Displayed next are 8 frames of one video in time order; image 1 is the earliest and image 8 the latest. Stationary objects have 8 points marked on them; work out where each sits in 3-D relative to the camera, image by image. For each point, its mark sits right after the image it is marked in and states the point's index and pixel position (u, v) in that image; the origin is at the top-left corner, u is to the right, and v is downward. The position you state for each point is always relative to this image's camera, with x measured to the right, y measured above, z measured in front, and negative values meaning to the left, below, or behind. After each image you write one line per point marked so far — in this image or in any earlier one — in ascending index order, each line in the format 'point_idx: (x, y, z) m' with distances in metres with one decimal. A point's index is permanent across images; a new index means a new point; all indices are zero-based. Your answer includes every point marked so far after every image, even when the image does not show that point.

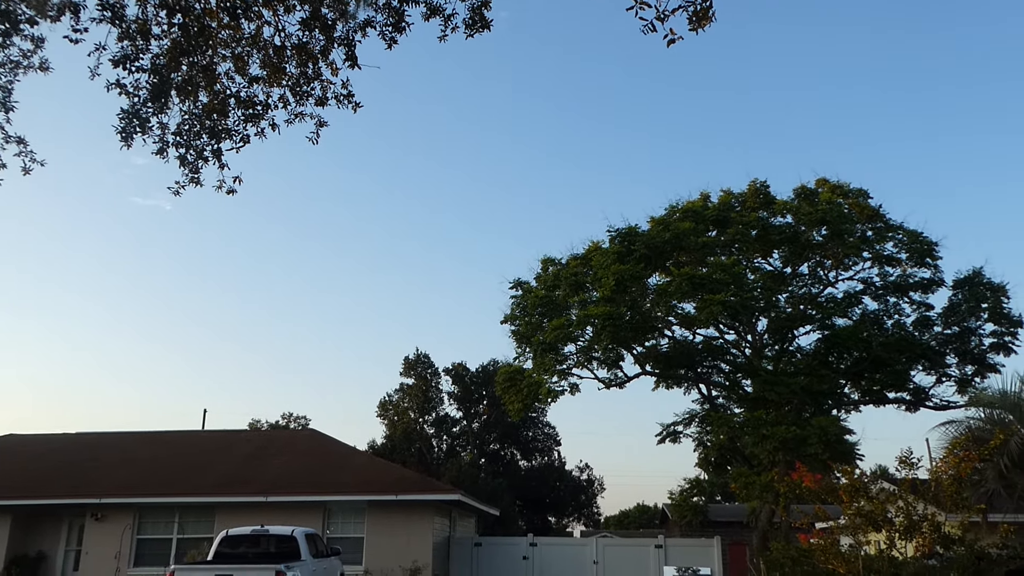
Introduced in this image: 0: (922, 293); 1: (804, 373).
0: (+7.5, -0.1, +15.3) m
1: (+5.1, -1.5, +14.6) m
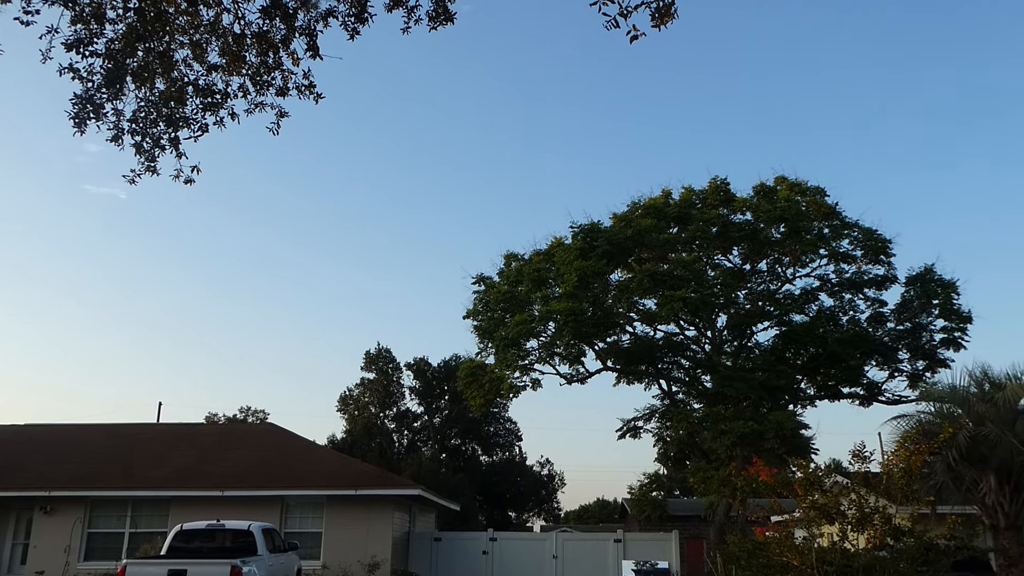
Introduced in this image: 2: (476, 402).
0: (+6.8, 0.0, +15.6) m
1: (+4.4, -1.4, +14.7) m
2: (-0.7, -2.1, +15.7) m
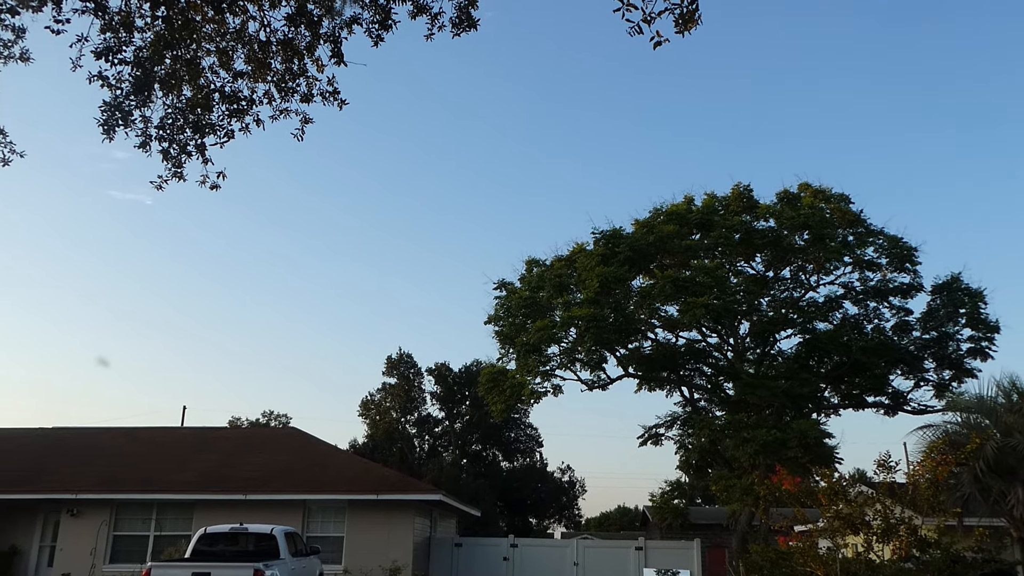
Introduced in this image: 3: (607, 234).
0: (+7.2, -0.2, +15.5) m
1: (+4.8, -1.5, +14.6) m
2: (-0.3, -2.2, +15.8) m
3: (+1.8, +1.0, +15.6) m
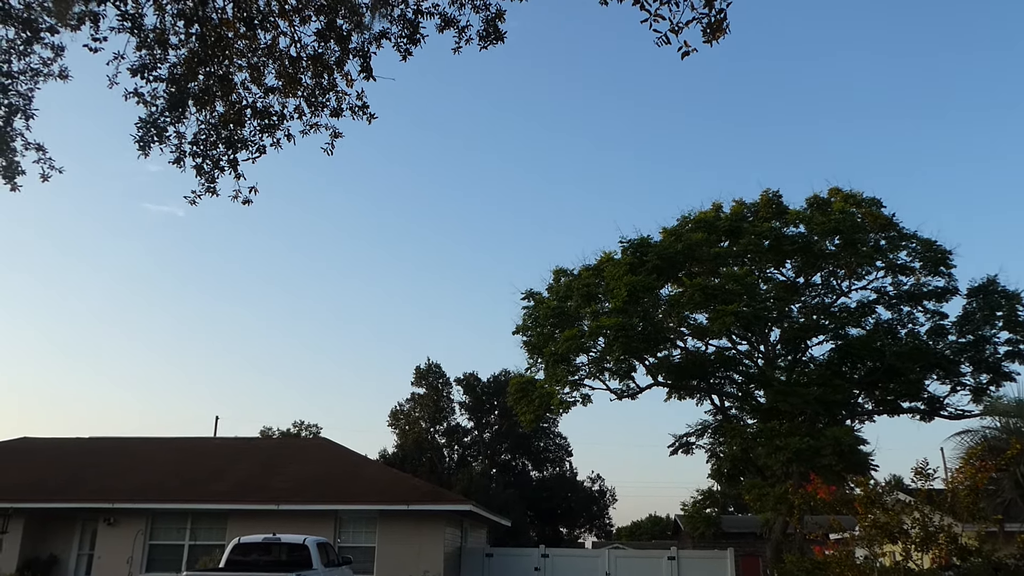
0: (+7.7, -0.3, +15.3) m
1: (+5.3, -1.6, +14.5) m
2: (+0.3, -2.4, +15.7) m
3: (+2.3, +0.8, +15.5) m
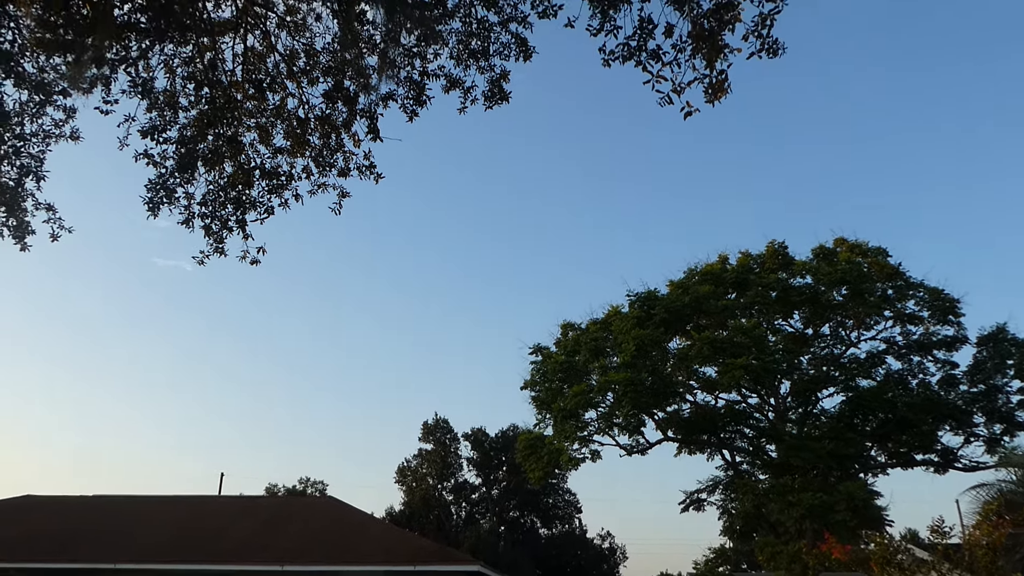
0: (+7.8, -1.2, +15.1) m
1: (+5.4, -2.5, +14.3) m
2: (+0.4, -3.4, +15.5) m
3: (+2.4, -0.1, +15.5) m
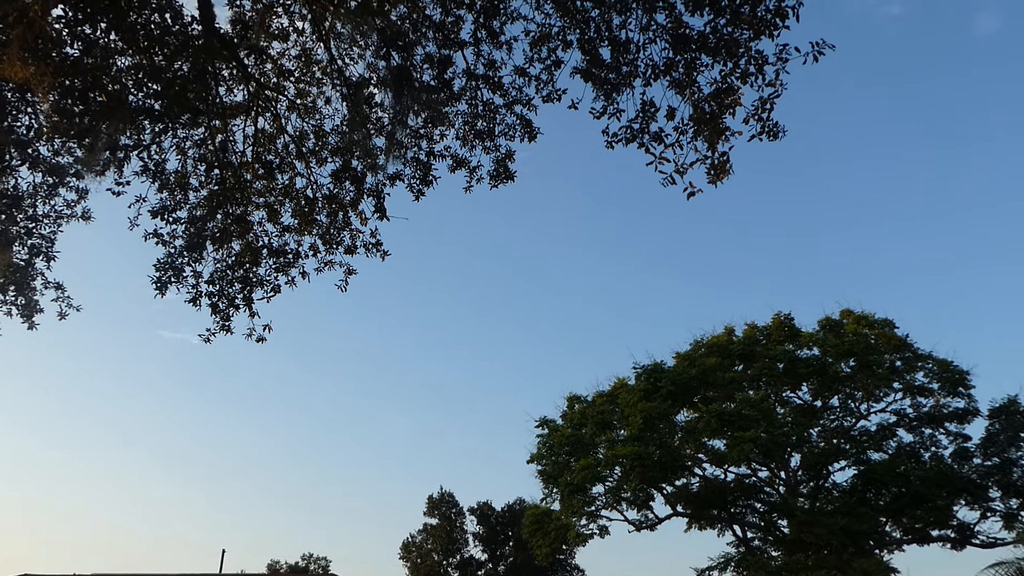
0: (+7.9, -2.4, +15.0) m
1: (+5.5, -3.8, +14.1) m
2: (+0.6, -4.8, +15.4) m
3: (+2.5, -1.5, +15.5) m
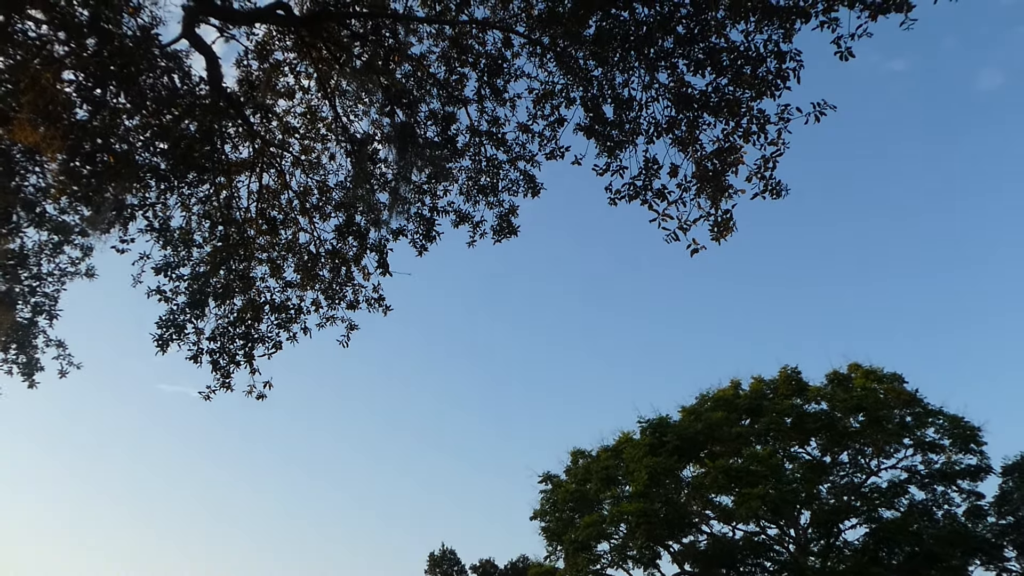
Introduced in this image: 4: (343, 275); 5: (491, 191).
0: (+8.0, -3.4, +14.7) m
1: (+5.6, -4.7, +13.8) m
2: (+0.7, -5.7, +15.1) m
3: (+2.6, -2.4, +15.3) m
4: (-2.7, +0.2, +13.6) m
5: (-0.4, +1.6, +13.8) m
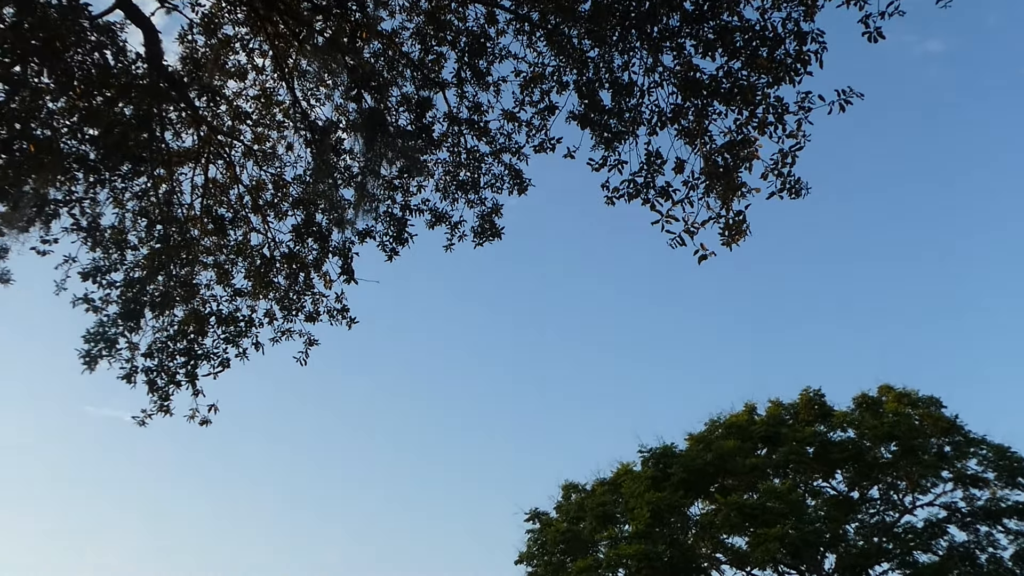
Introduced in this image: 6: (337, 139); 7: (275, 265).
0: (+7.8, -3.6, +12.9) m
1: (+5.3, -4.8, +12.0) m
2: (+0.4, -5.9, +13.2) m
3: (+2.3, -2.6, +13.5) m
4: (-3.0, +0.1, +11.9) m
5: (-0.6, +1.4, +12.0) m
6: (-2.5, +2.1, +11.9) m
7: (-3.3, +0.3, +11.8) m
